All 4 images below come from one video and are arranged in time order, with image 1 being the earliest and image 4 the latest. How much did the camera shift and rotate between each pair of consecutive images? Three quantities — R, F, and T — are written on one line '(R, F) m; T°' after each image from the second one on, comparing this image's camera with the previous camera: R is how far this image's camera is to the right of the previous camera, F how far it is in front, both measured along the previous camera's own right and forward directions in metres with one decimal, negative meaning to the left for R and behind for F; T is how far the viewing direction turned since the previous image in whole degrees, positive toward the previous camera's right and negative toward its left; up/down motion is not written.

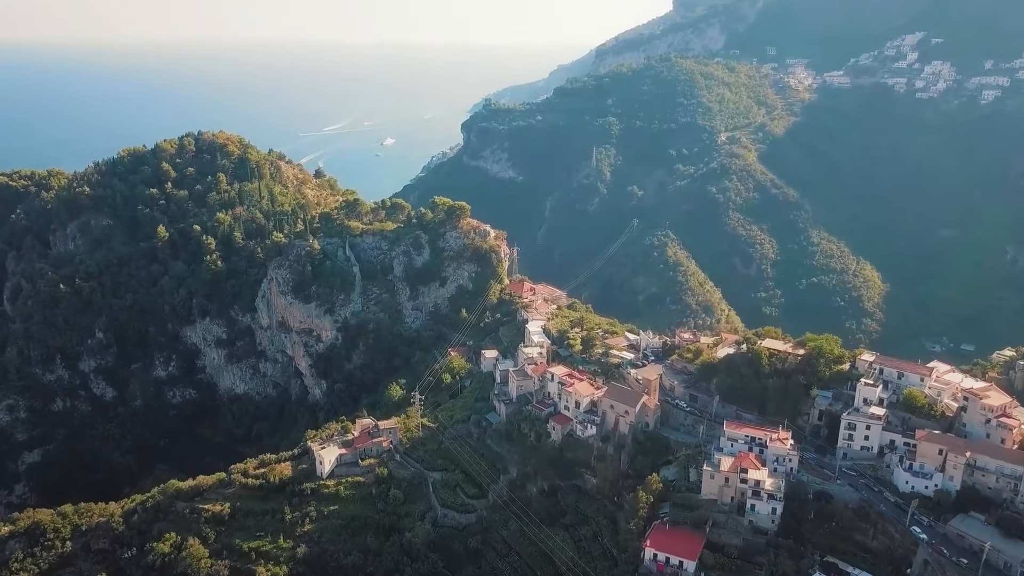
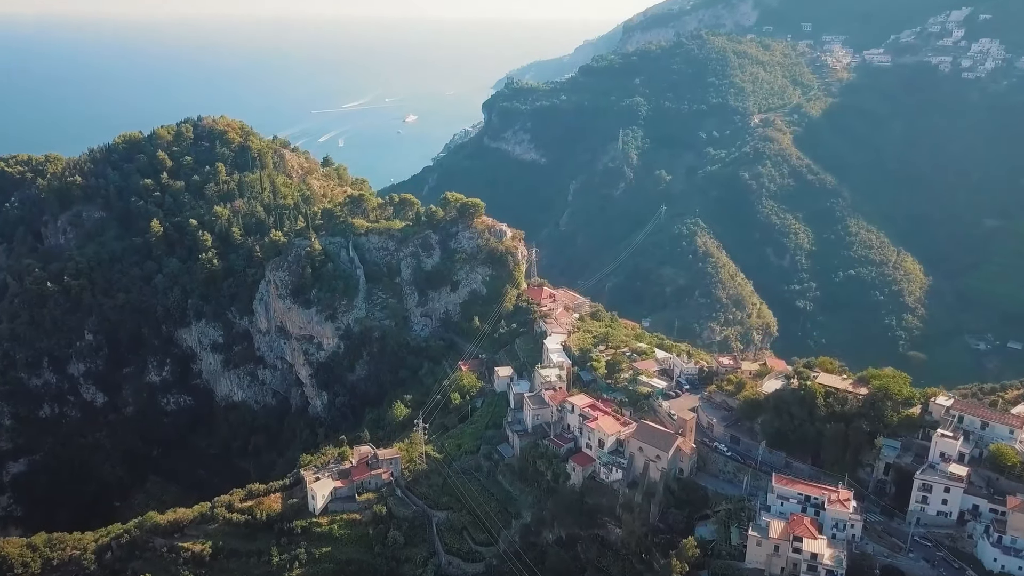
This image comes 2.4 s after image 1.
(+0.2, +4.2) m; -2°
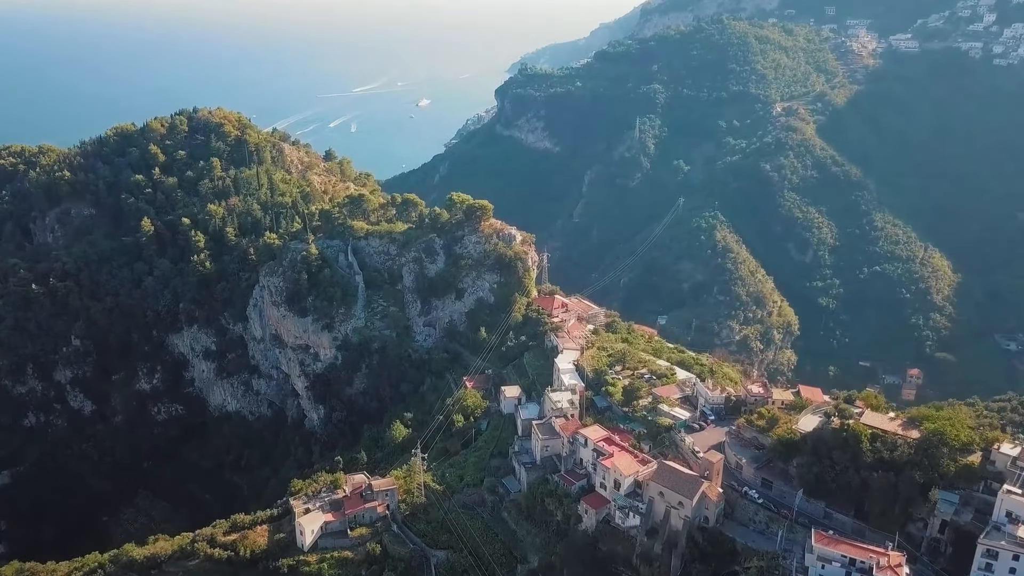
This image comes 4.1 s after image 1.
(+0.2, +3.0) m; -1°
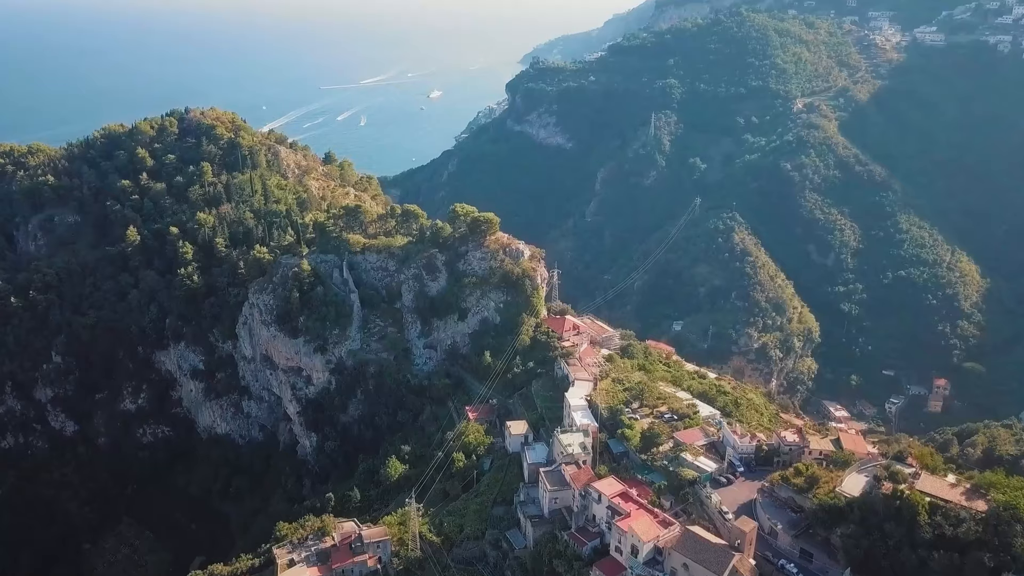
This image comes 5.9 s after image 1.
(+0.2, +3.1) m; -1°
